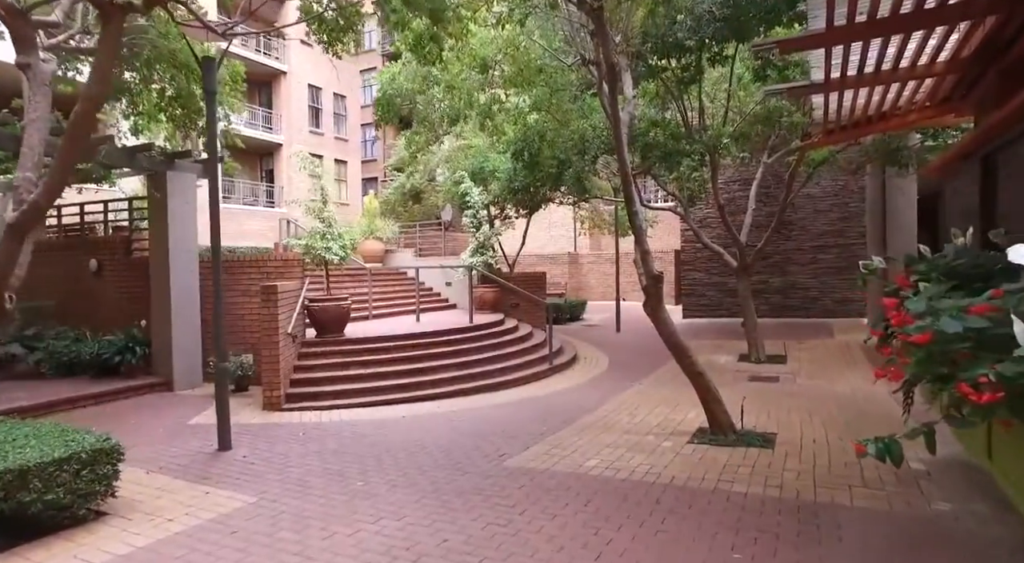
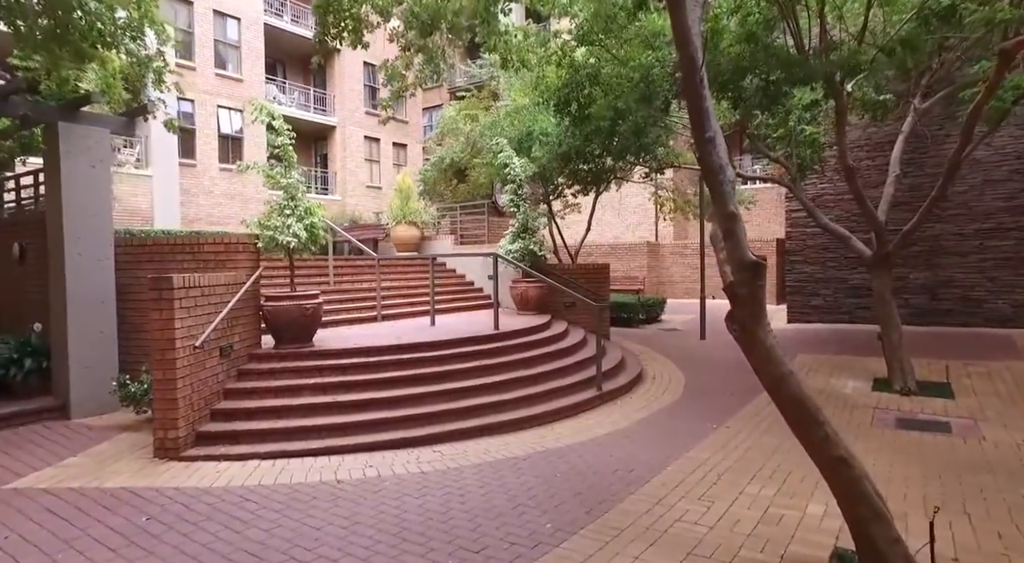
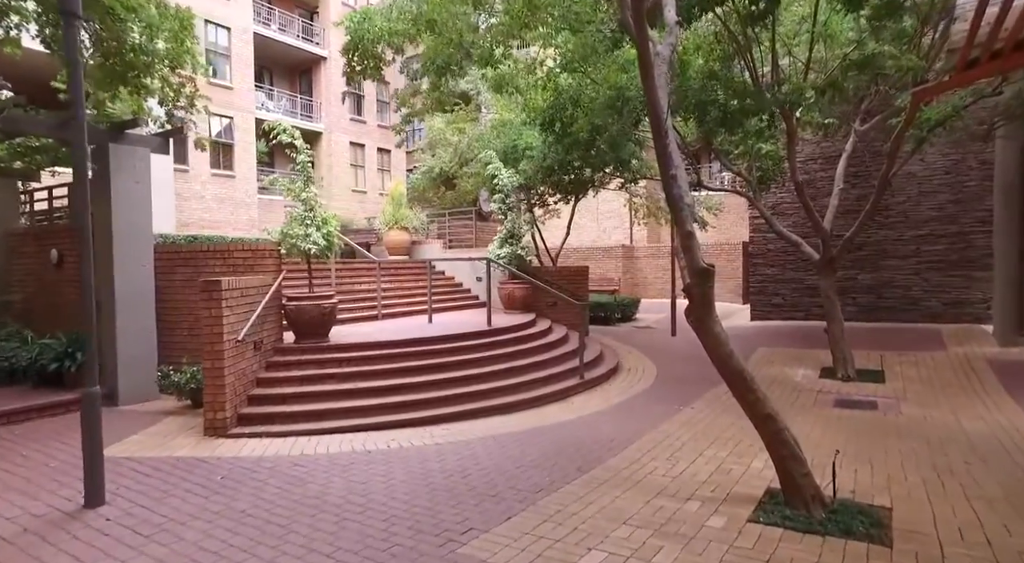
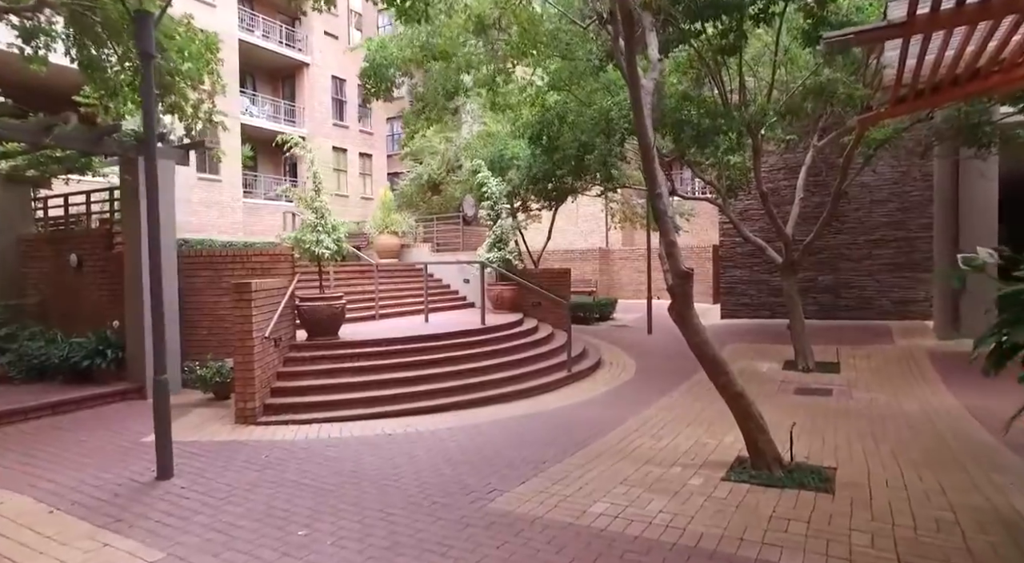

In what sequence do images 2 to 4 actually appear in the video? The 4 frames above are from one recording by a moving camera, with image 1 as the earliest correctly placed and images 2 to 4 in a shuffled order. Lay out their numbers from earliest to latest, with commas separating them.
4, 3, 2
